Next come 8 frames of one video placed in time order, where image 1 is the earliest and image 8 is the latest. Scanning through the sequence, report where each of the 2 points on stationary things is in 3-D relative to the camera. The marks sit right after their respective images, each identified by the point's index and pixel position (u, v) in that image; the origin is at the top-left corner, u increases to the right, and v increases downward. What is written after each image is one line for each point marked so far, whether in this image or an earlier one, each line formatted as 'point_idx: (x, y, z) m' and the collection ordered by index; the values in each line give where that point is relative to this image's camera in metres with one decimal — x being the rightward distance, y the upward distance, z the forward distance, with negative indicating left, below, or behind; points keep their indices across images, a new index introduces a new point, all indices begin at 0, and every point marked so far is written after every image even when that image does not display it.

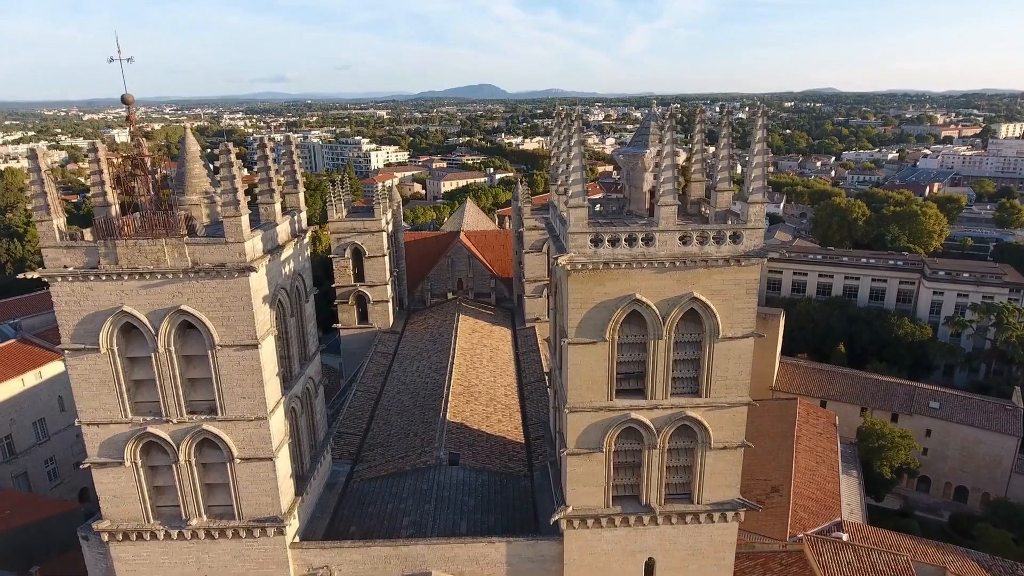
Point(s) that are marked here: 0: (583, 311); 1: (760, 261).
0: (+1.3, -0.4, +12.4) m
1: (+4.6, +0.5, +12.3) m
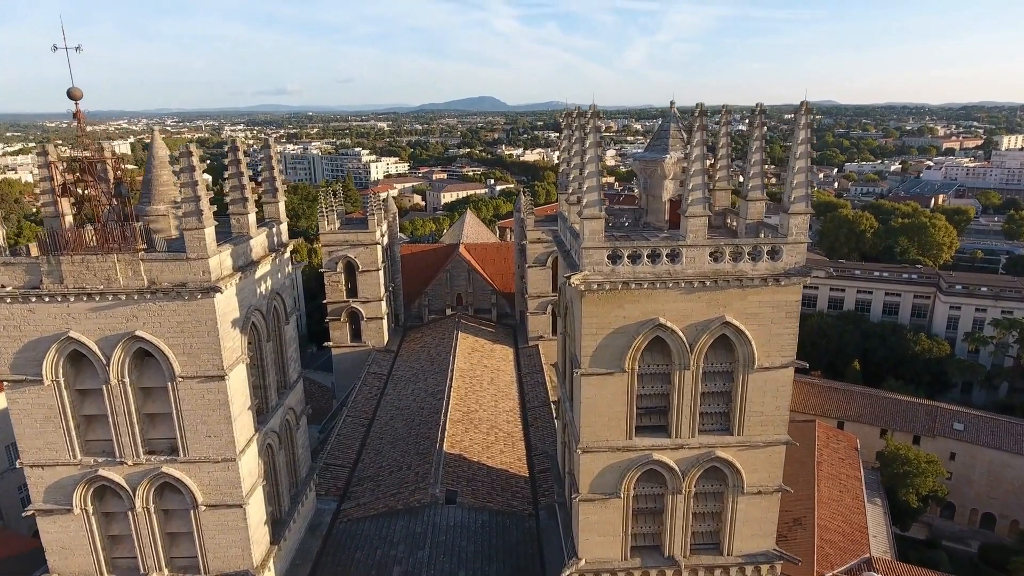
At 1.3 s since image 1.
0: (+1.4, -0.8, +10.8) m
1: (+4.7, +0.1, +10.7) m
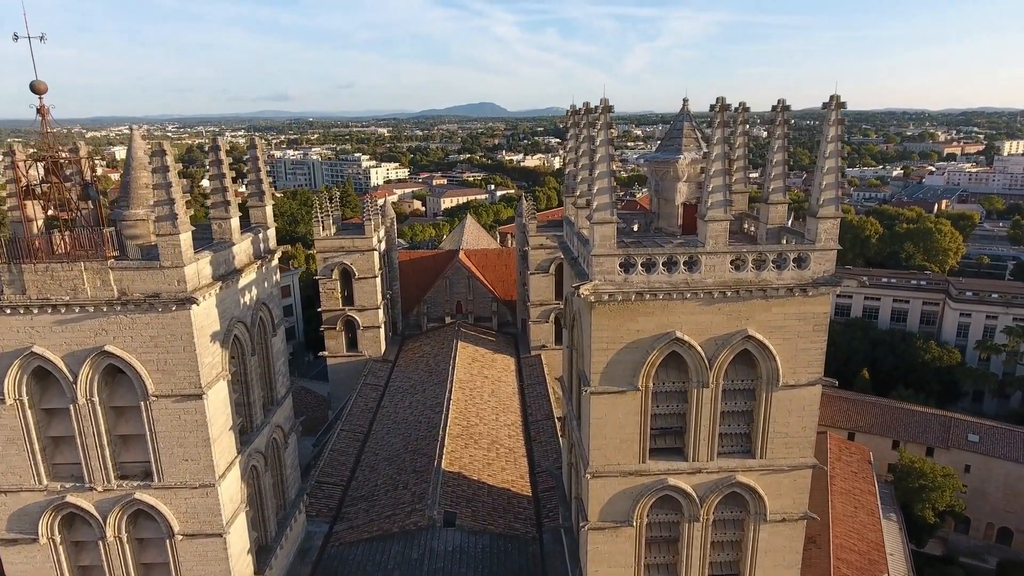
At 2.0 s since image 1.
0: (+1.5, -1.0, +9.9) m
1: (+4.7, 0.0, +9.9) m
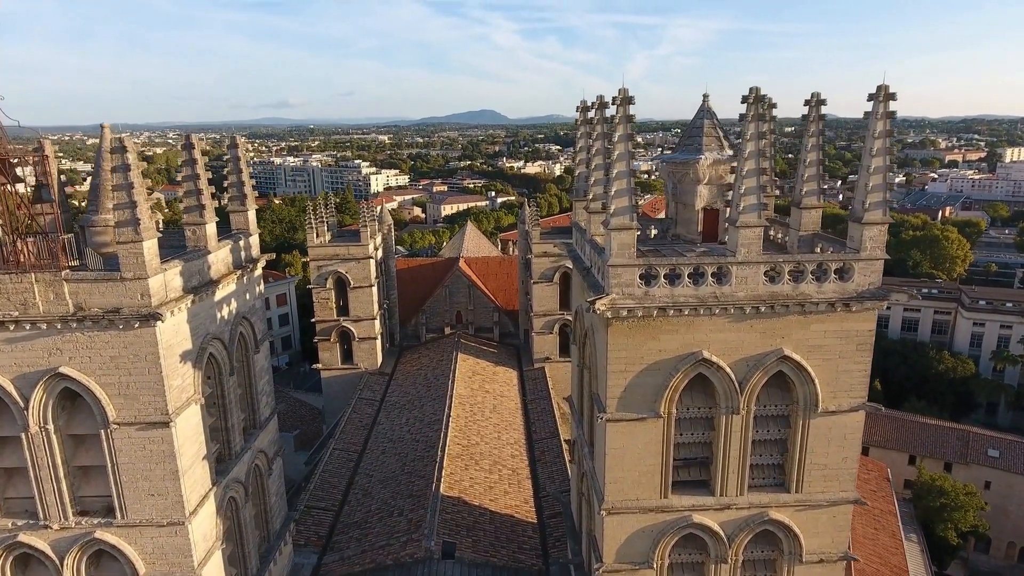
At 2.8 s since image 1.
0: (+1.5, -1.2, +8.8) m
1: (+4.8, -0.2, +8.8) m
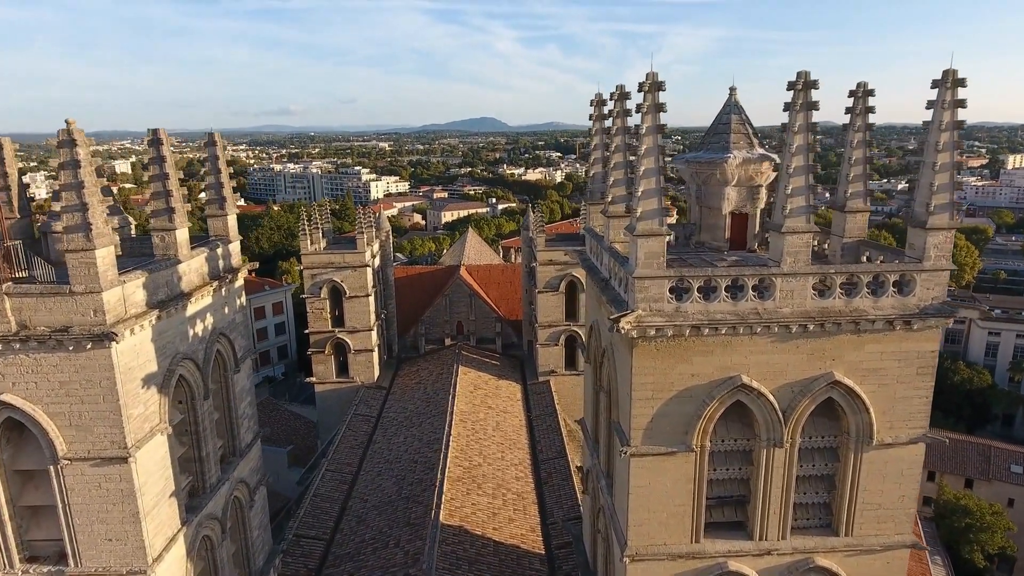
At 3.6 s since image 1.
0: (+1.7, -1.3, +7.6) m
1: (+4.9, -0.4, +7.6) m
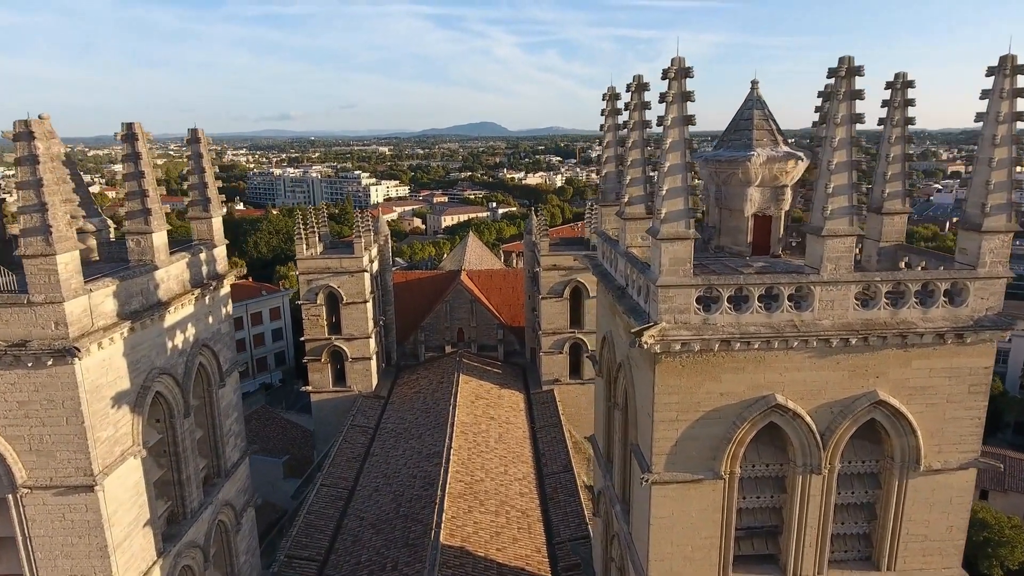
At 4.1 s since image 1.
0: (+1.8, -1.4, +6.9) m
1: (+5.0, -0.5, +6.9) m
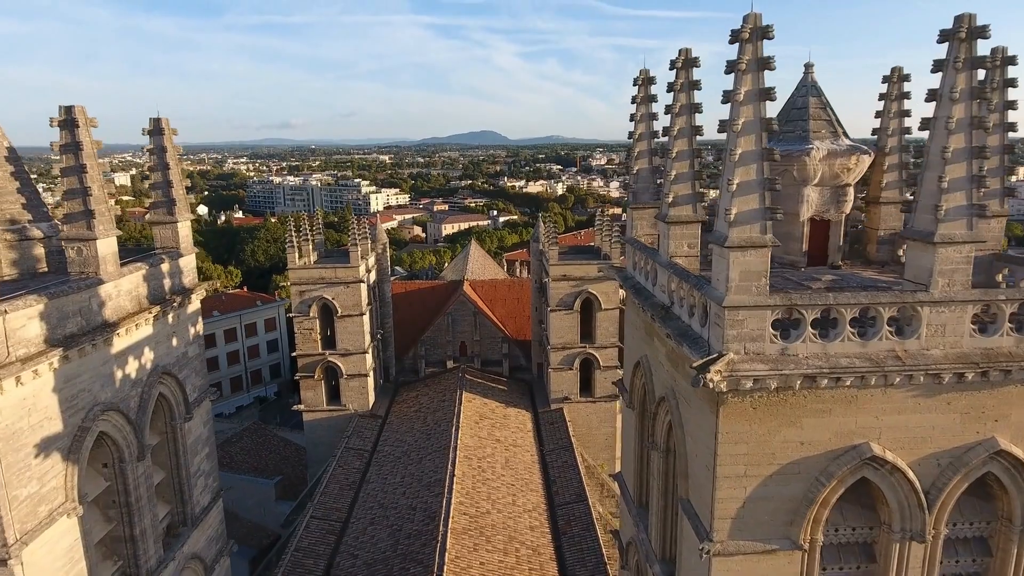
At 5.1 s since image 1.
0: (+2.0, -1.6, +5.4) m
1: (+5.2, -0.7, +5.4) m
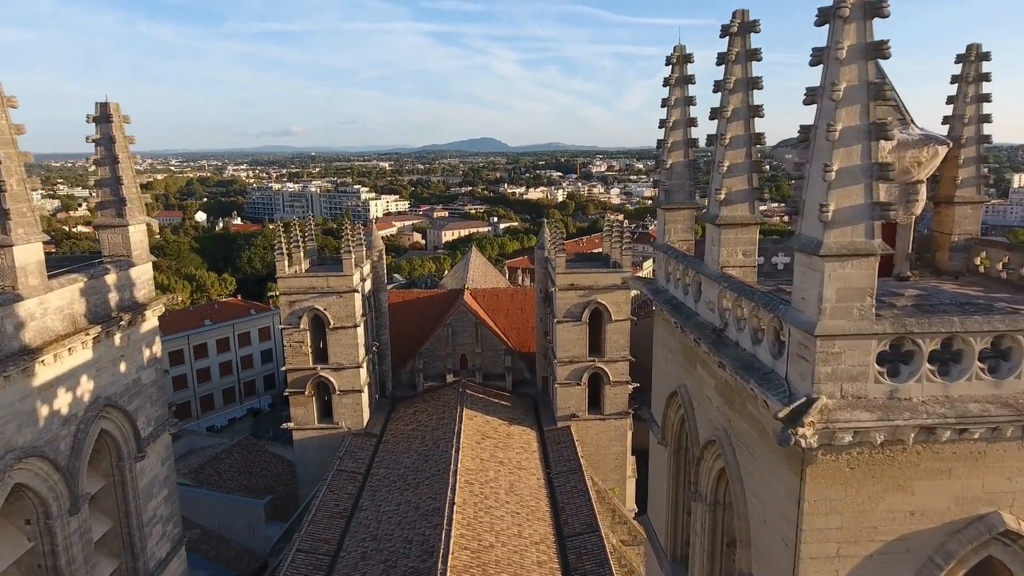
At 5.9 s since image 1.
0: (+2.1, -1.7, +4.1) m
1: (+5.4, -0.8, +4.1) m
